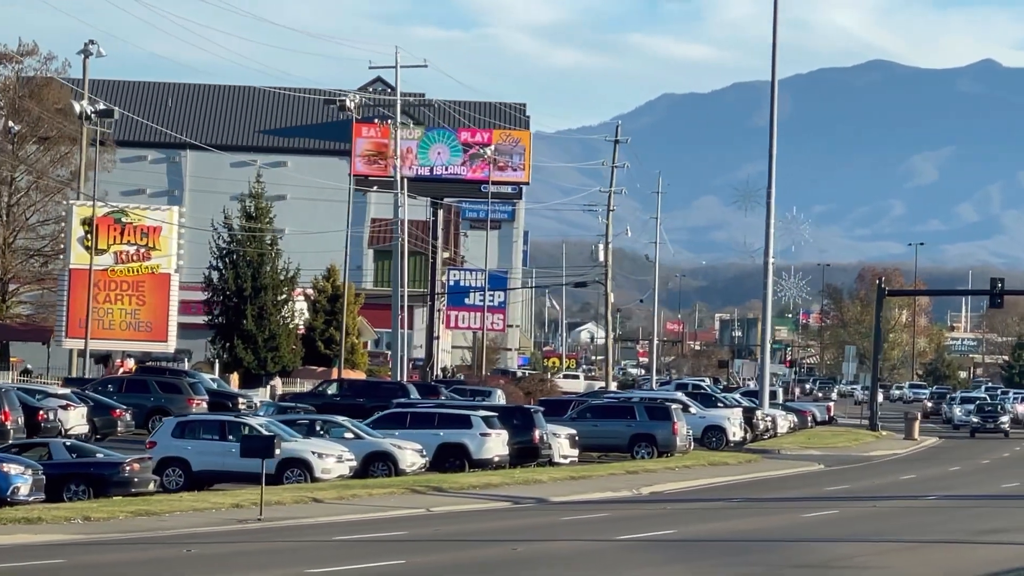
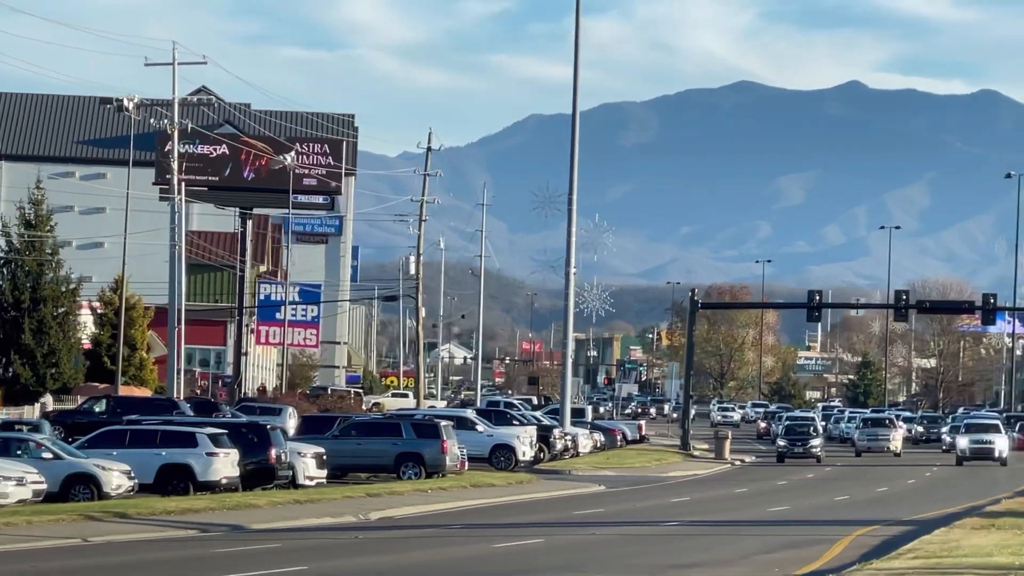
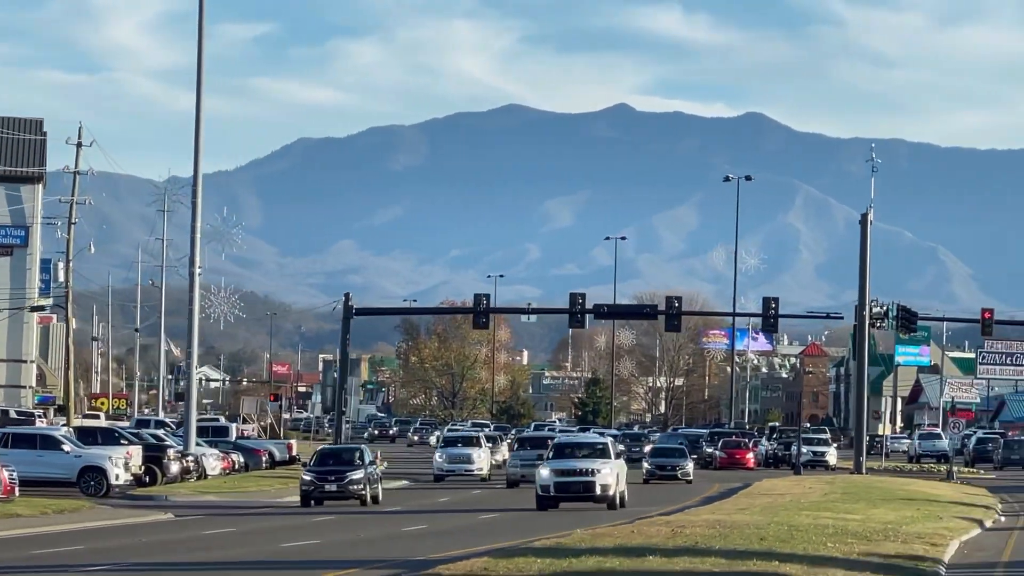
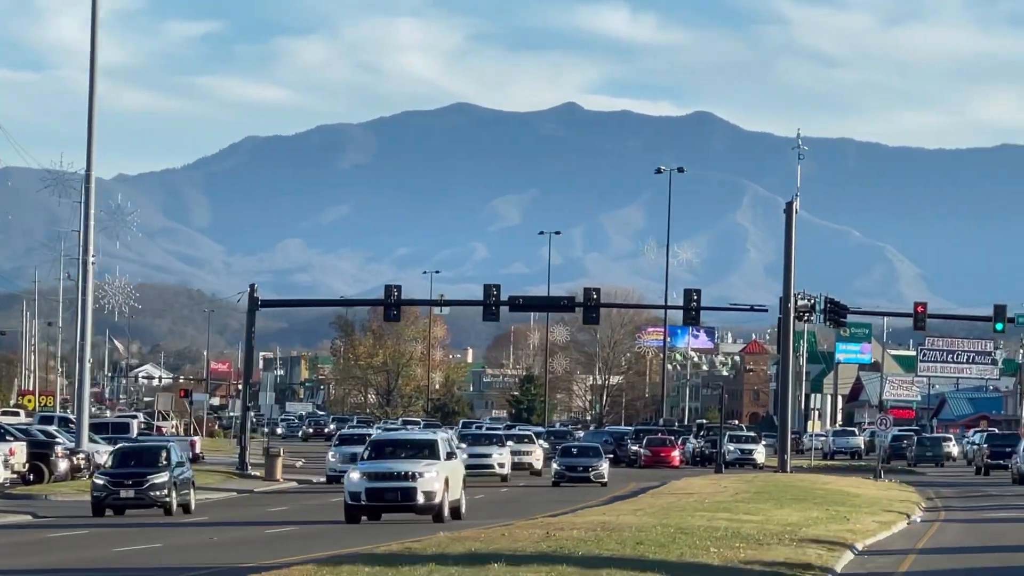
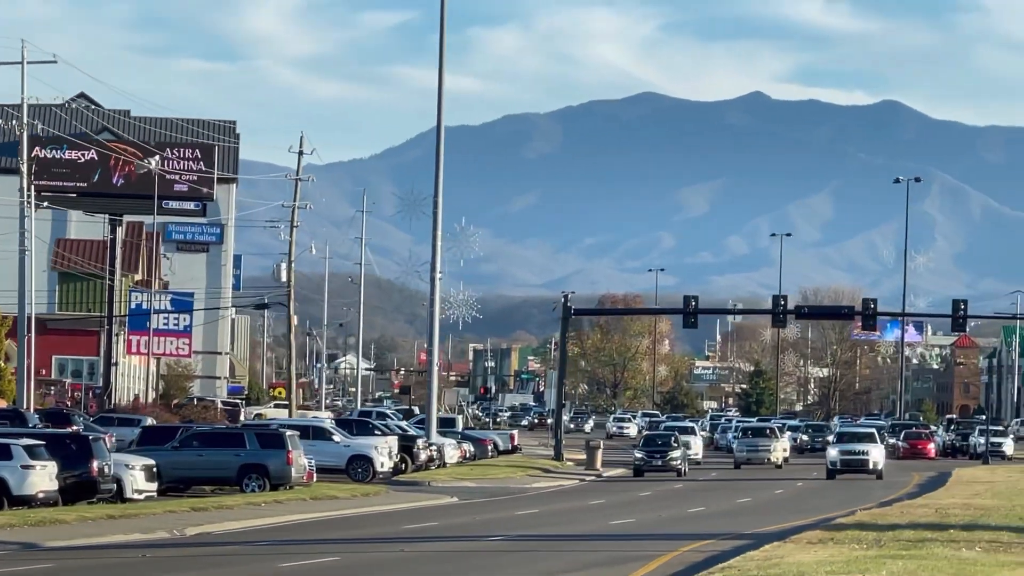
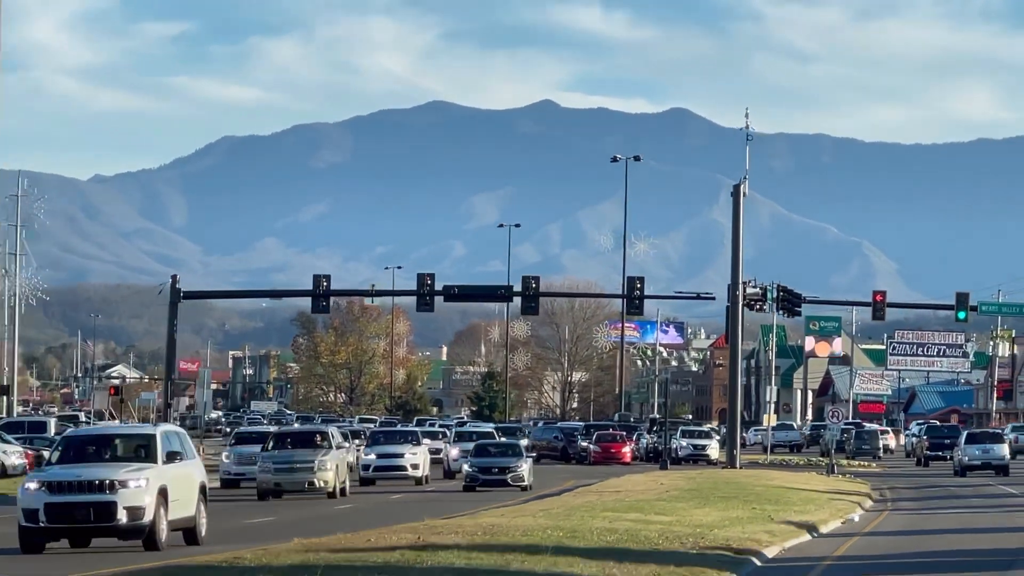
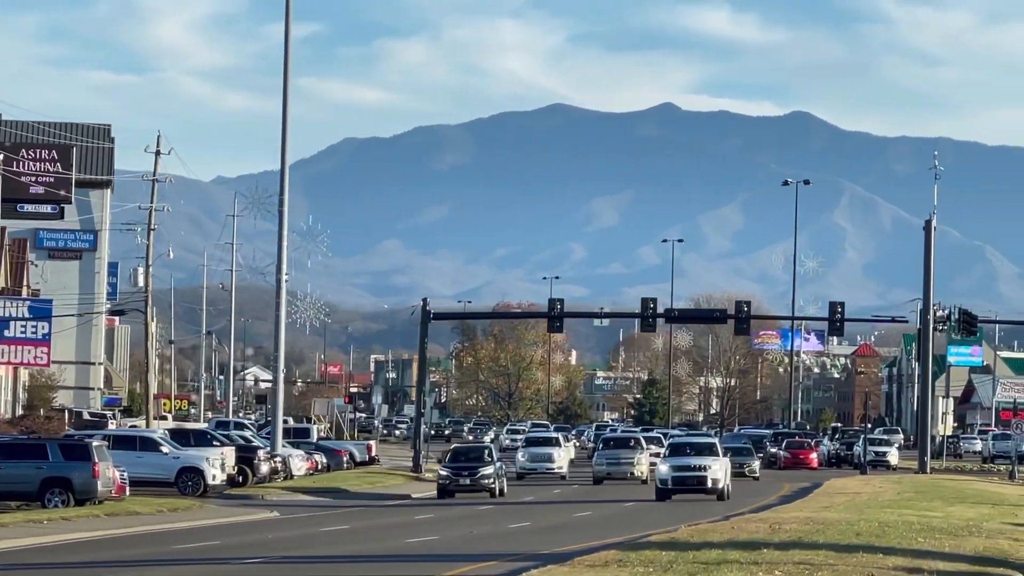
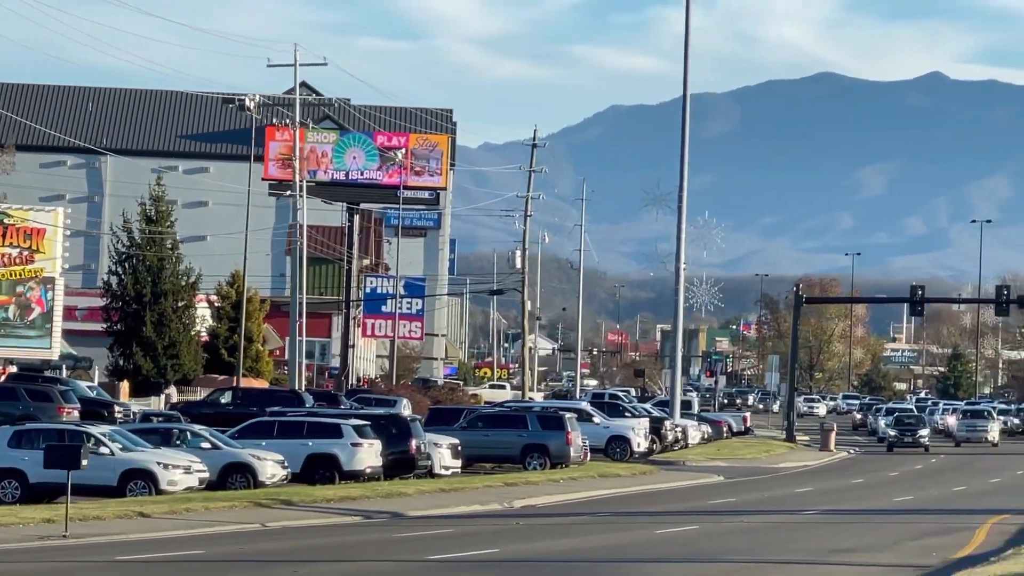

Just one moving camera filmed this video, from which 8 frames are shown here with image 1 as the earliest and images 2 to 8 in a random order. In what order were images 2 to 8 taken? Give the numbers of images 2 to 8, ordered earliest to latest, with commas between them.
8, 2, 5, 7, 3, 4, 6
